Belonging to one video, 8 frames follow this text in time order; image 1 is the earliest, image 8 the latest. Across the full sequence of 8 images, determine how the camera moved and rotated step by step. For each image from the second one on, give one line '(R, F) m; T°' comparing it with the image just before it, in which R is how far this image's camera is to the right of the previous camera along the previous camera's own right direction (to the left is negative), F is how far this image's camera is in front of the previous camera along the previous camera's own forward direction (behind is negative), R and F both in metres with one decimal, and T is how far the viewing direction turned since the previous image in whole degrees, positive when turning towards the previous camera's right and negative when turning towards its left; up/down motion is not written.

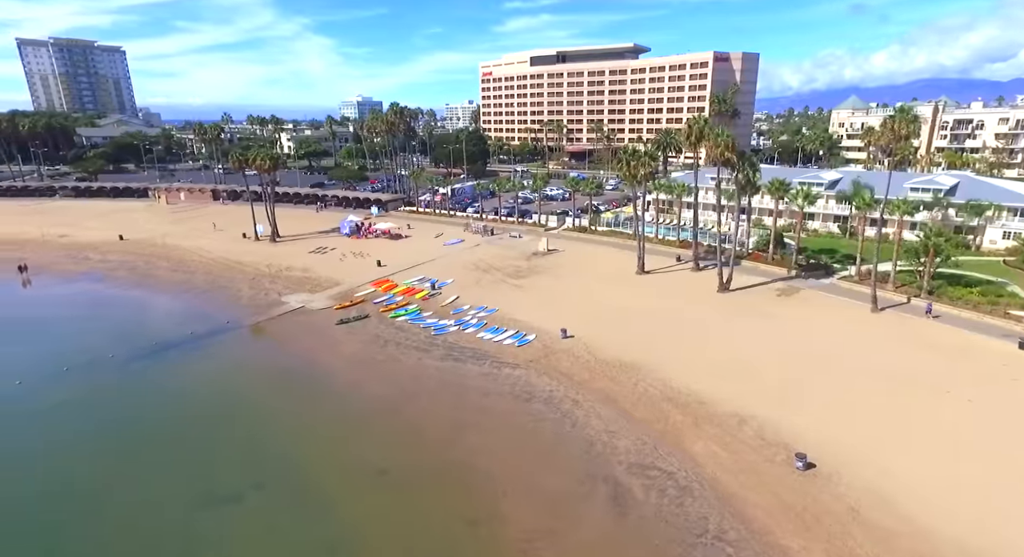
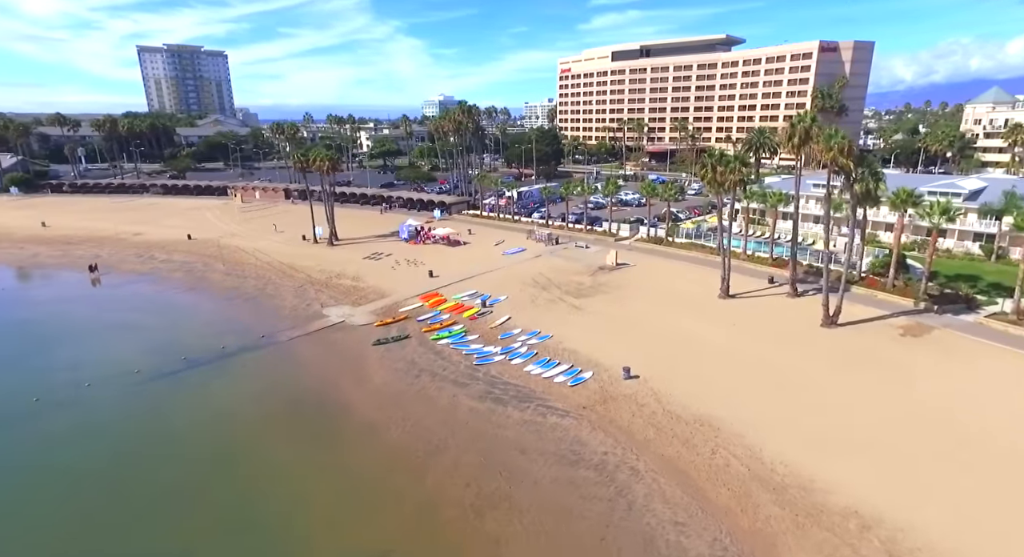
(+1.2, +5.8) m; -8°
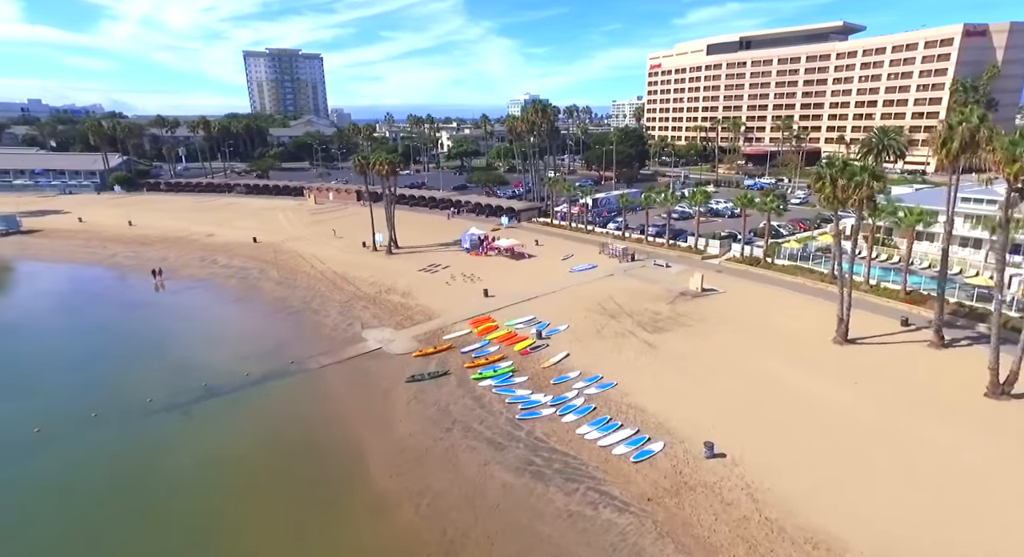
(+1.3, +6.6) m; -8°
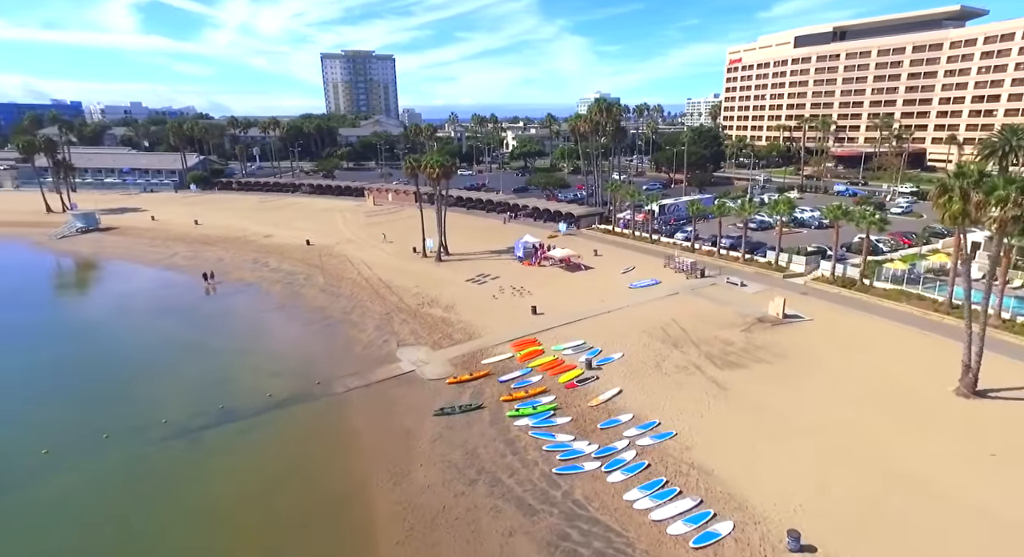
(+1.1, +4.4) m; -7°
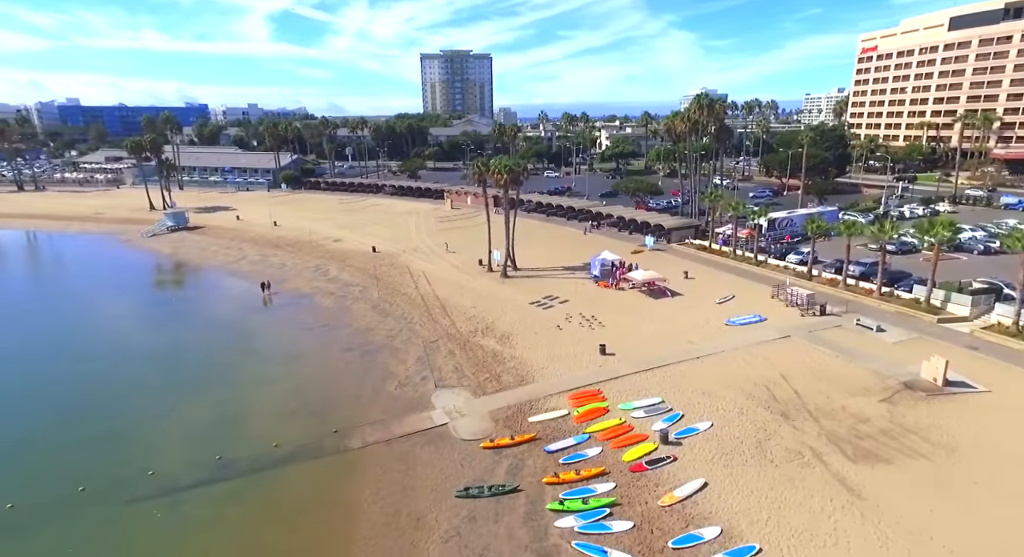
(+1.6, +7.2) m; -9°
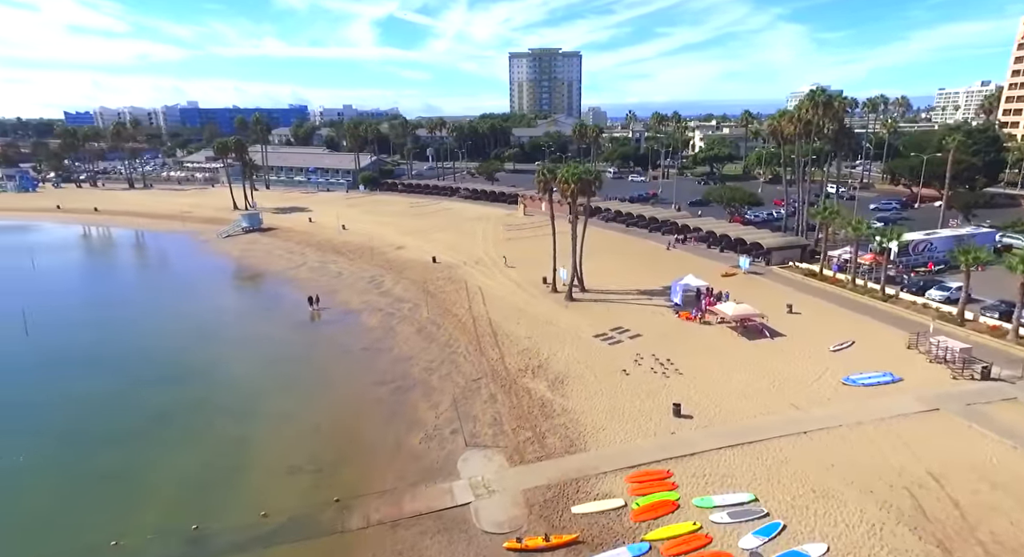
(+1.5, +6.6) m; -8°
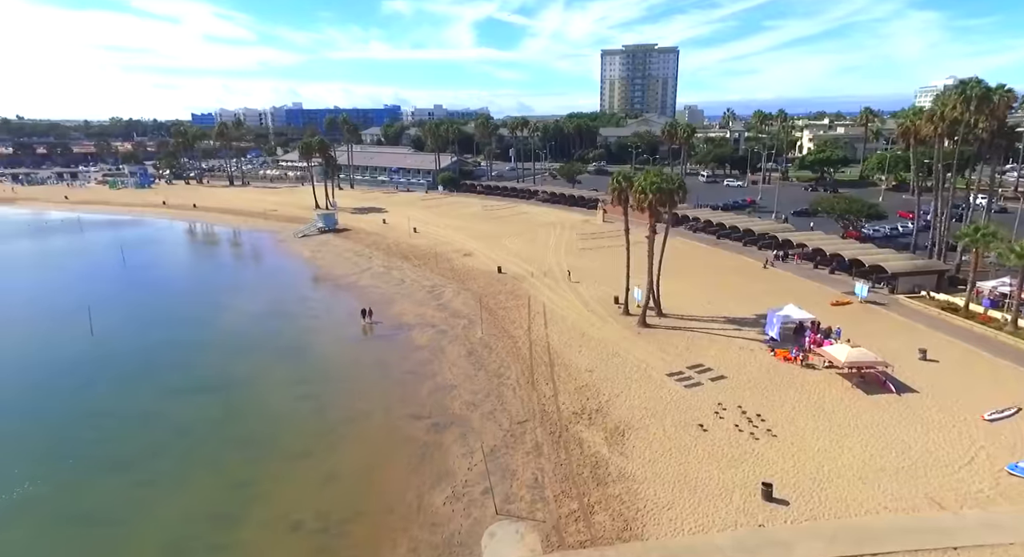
(+1.5, +5.1) m; -9°
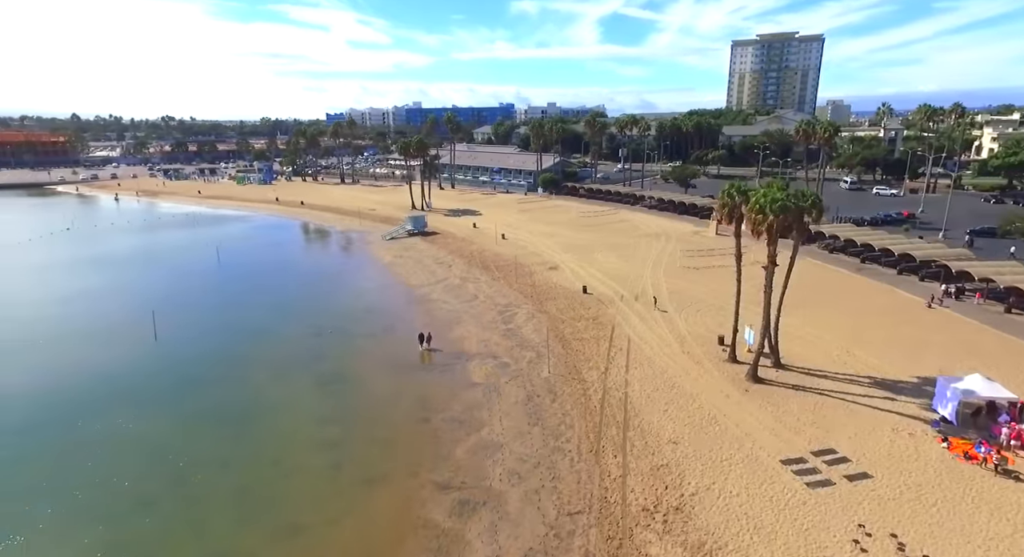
(+2.1, +7.1) m; -11°
